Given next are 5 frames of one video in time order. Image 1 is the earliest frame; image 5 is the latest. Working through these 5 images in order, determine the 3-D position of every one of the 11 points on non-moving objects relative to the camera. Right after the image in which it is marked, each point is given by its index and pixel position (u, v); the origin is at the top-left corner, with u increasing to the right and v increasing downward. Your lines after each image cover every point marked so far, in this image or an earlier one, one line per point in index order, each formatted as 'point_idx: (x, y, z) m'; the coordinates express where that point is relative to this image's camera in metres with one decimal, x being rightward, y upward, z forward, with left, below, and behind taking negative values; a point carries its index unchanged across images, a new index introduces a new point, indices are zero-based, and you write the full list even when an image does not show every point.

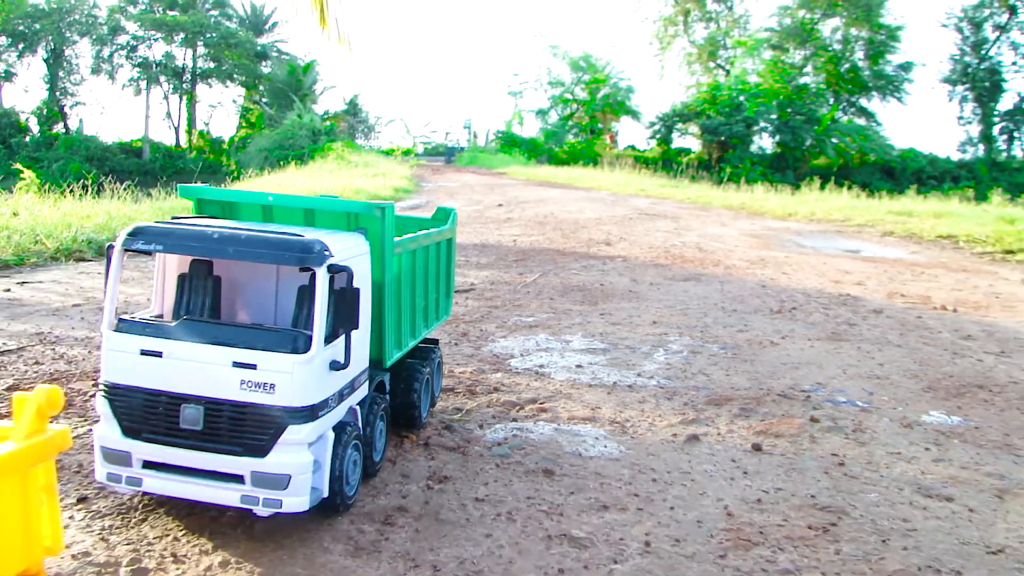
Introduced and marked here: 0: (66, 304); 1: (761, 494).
0: (-5.1, -0.2, +11.8) m
1: (+1.0, -0.8, +4.1) m
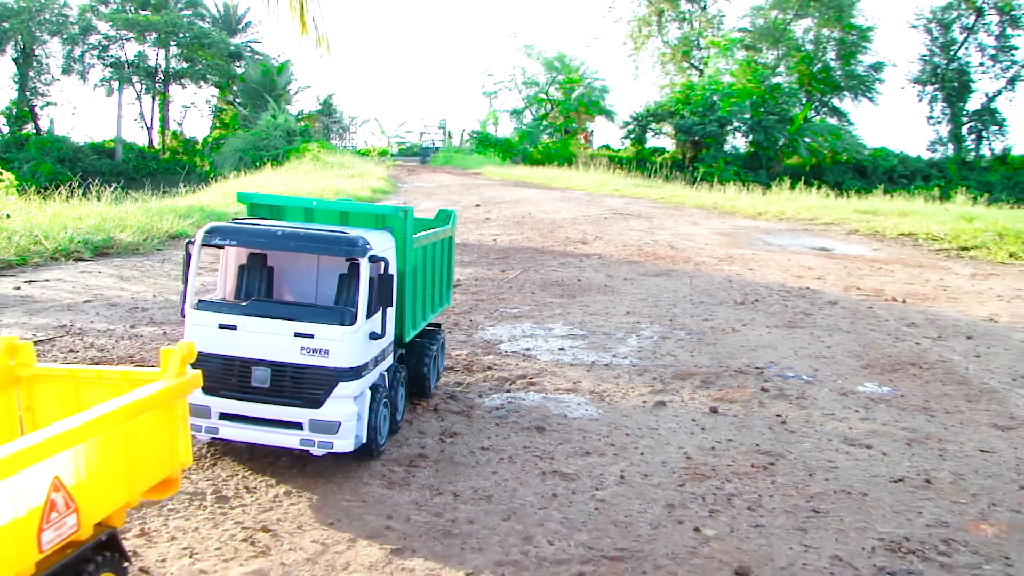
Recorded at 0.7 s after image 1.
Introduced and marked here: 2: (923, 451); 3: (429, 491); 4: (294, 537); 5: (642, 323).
0: (-5.3, -0.1, +12.6) m
1: (+1.0, -0.7, +5.0) m
2: (+2.0, -0.8, +5.1) m
3: (-0.3, -0.8, +4.2) m
4: (-0.8, -0.9, +3.6) m
5: (+1.2, -0.3, +9.4) m
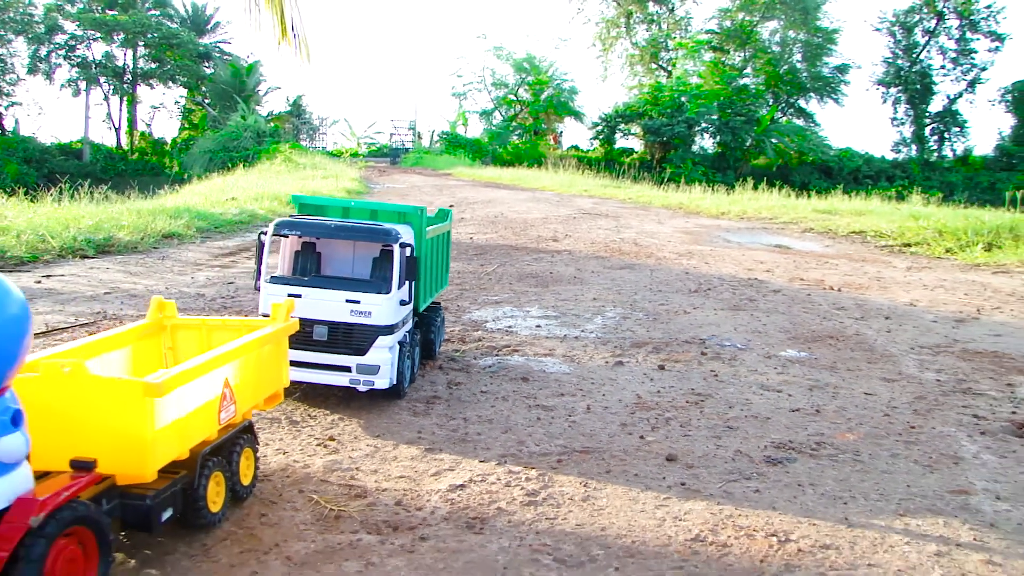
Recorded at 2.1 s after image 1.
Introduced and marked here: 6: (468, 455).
0: (-5.5, -0.1, +13.9) m
1: (+0.9, -0.6, +6.5) m
2: (+1.9, -0.7, +6.6) m
3: (-0.4, -0.7, +5.6) m
4: (-0.8, -0.7, +5.1) m
5: (+1.0, -0.2, +10.8) m
6: (-0.2, -0.8, +4.9) m
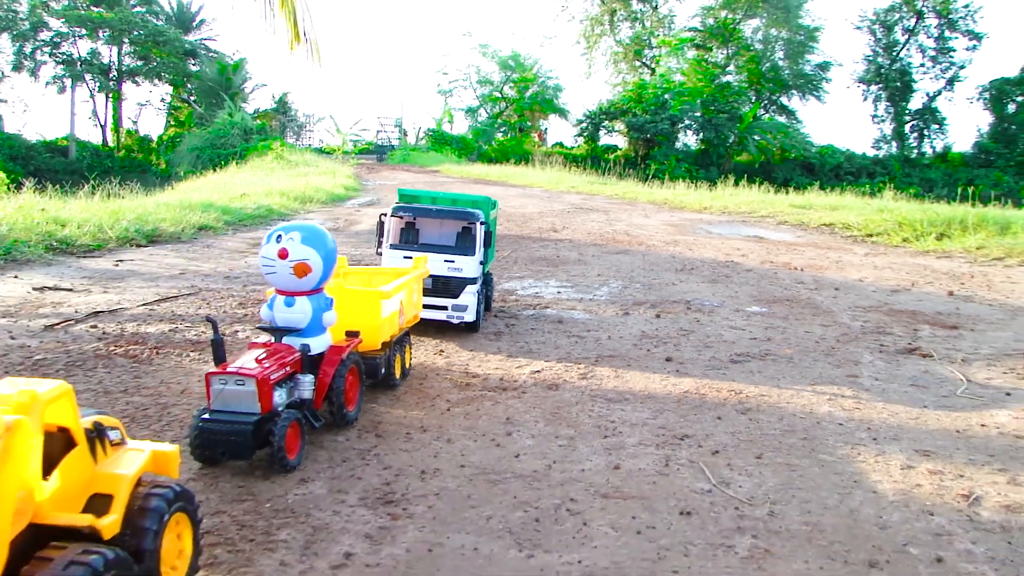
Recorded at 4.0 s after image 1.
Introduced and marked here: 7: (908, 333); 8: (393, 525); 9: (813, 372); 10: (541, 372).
0: (-5.3, +0.2, +16.3) m
1: (+1.3, -0.3, +9.0) m
2: (+2.3, -0.4, +9.1) m
3: (0.0, -0.4, +8.2) m
4: (-0.4, -0.5, +7.6) m
5: (+1.3, +0.1, +13.4) m
6: (+0.2, -0.5, +7.4) m
7: (+3.7, -0.4, +9.6) m
8: (-0.5, -0.9, +4.0) m
9: (+2.0, -0.6, +7.1) m
10: (+0.2, -0.6, +6.8) m
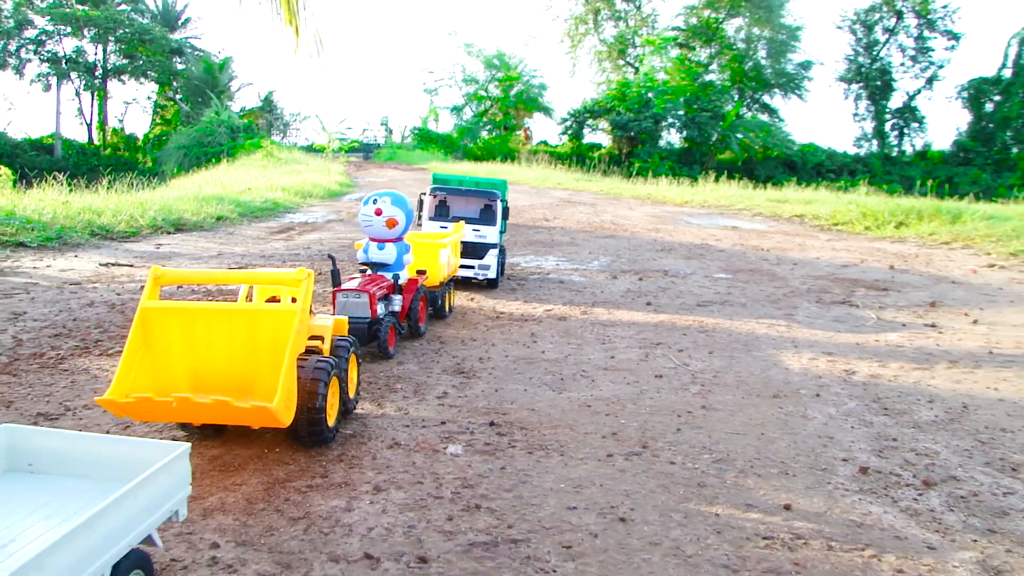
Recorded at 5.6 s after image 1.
0: (-5.3, +0.6, +18.4) m
1: (+1.4, 0.0, +11.2) m
2: (+2.4, 0.0, +11.3) m
3: (+0.1, -0.1, +10.3) m
4: (-0.3, -0.1, +9.7) m
5: (+1.3, +0.5, +15.5) m
6: (+0.3, -0.1, +9.5) m
7: (+3.8, 0.0, +11.8) m
8: (-0.3, -0.6, +6.2) m
9: (+2.2, -0.2, +9.3) m
10: (+0.3, -0.2, +9.0) m
